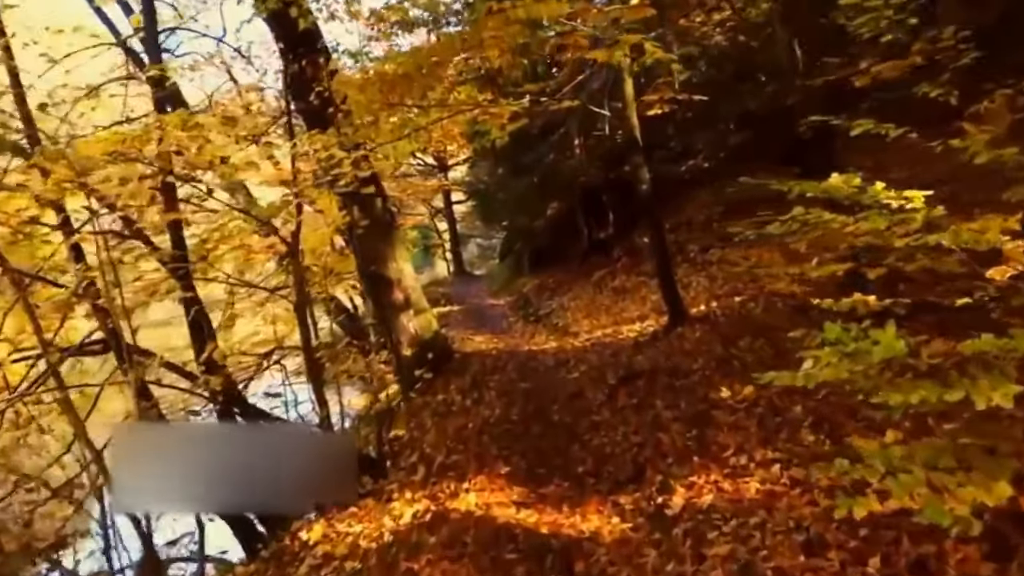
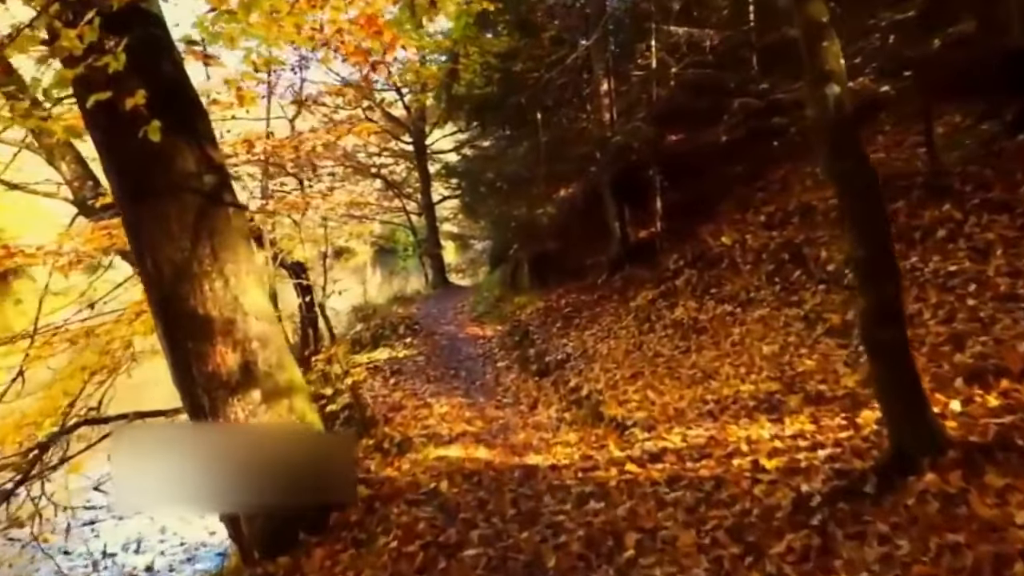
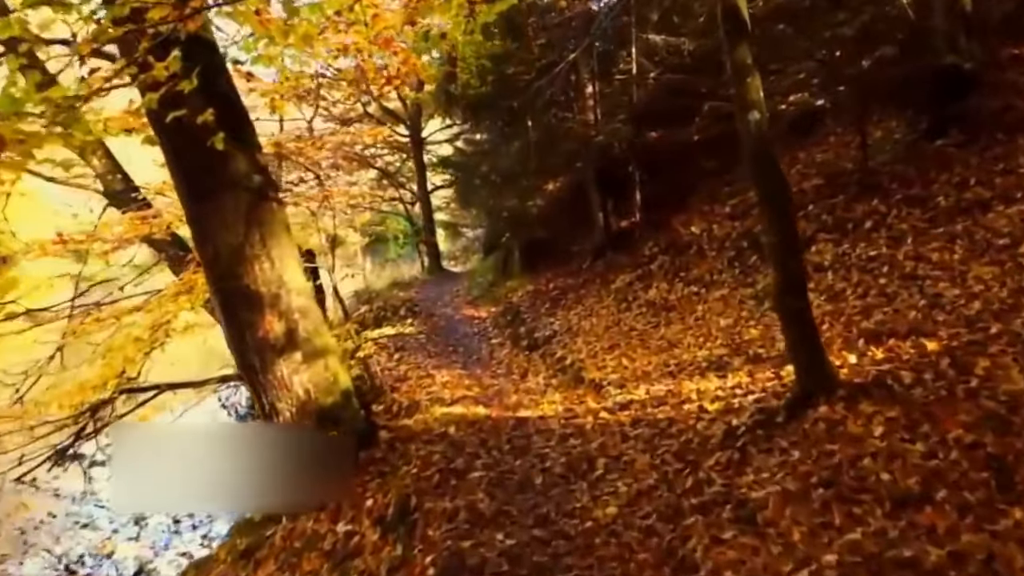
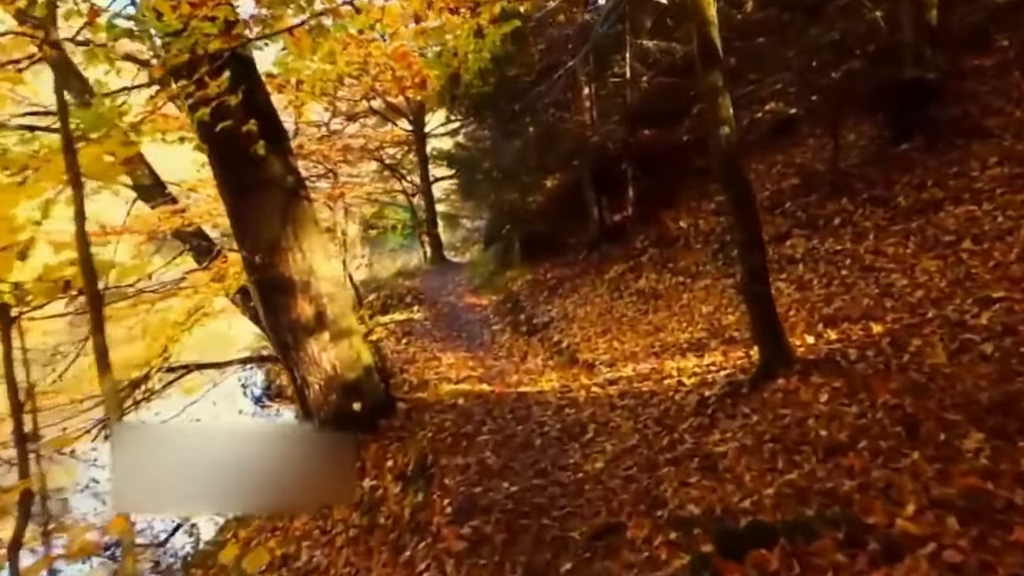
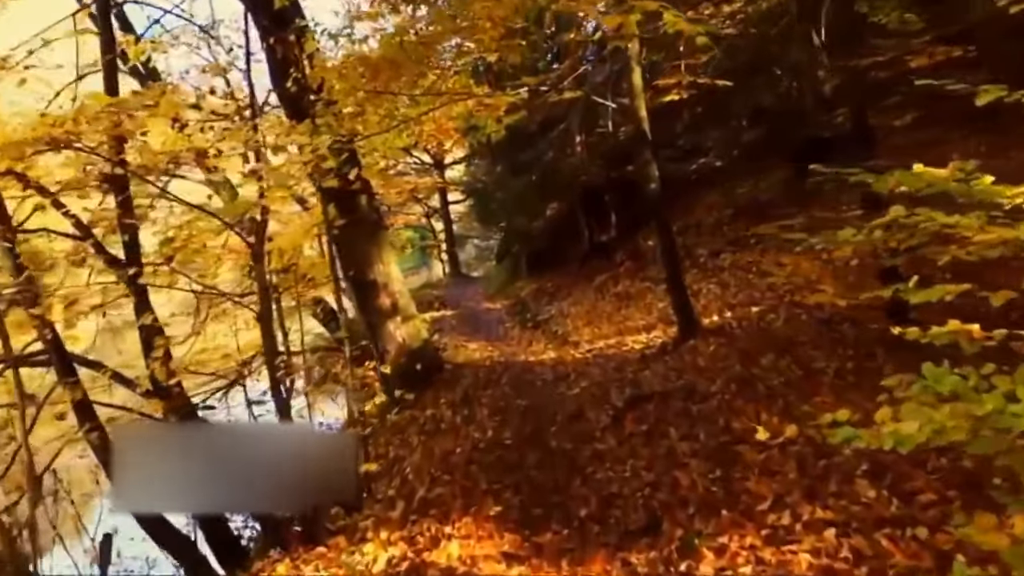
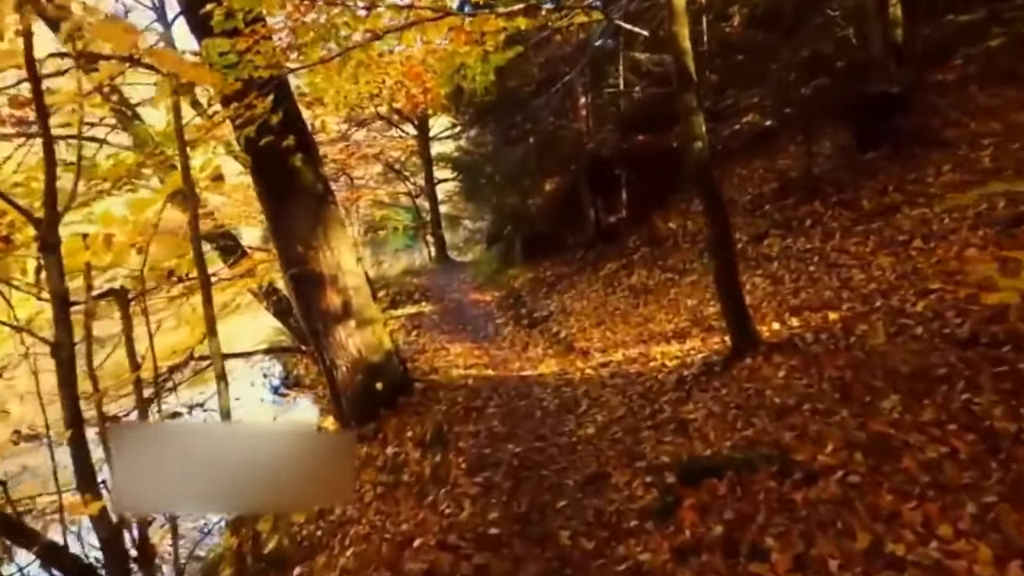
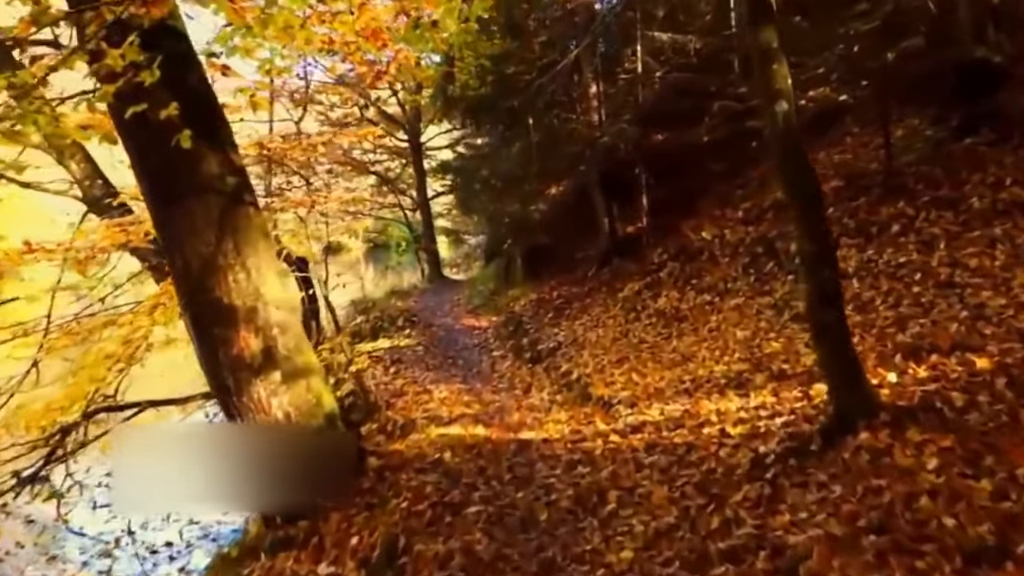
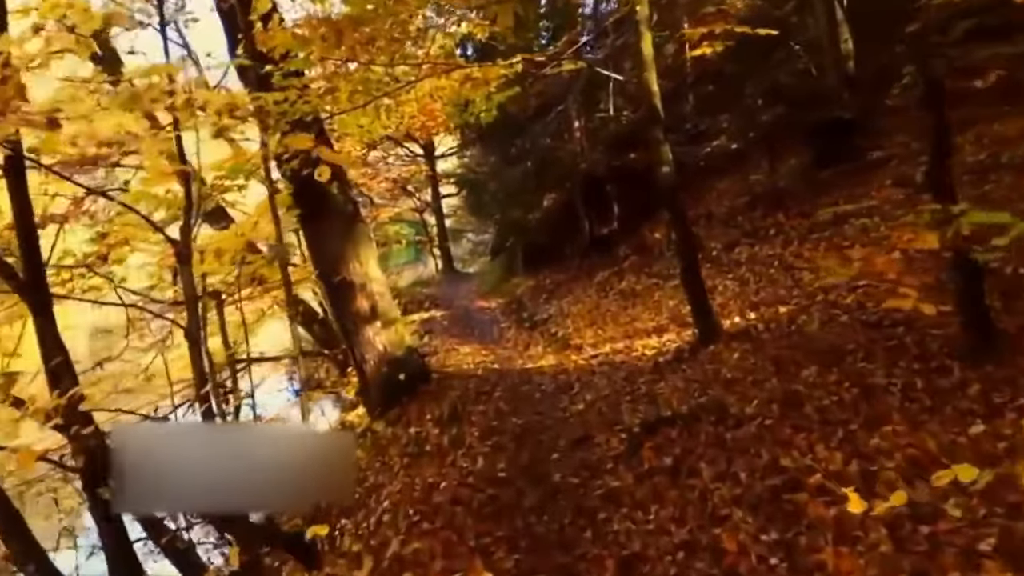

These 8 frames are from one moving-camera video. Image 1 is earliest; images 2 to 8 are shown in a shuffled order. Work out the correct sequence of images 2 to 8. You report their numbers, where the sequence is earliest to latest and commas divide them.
5, 8, 6, 4, 3, 7, 2
